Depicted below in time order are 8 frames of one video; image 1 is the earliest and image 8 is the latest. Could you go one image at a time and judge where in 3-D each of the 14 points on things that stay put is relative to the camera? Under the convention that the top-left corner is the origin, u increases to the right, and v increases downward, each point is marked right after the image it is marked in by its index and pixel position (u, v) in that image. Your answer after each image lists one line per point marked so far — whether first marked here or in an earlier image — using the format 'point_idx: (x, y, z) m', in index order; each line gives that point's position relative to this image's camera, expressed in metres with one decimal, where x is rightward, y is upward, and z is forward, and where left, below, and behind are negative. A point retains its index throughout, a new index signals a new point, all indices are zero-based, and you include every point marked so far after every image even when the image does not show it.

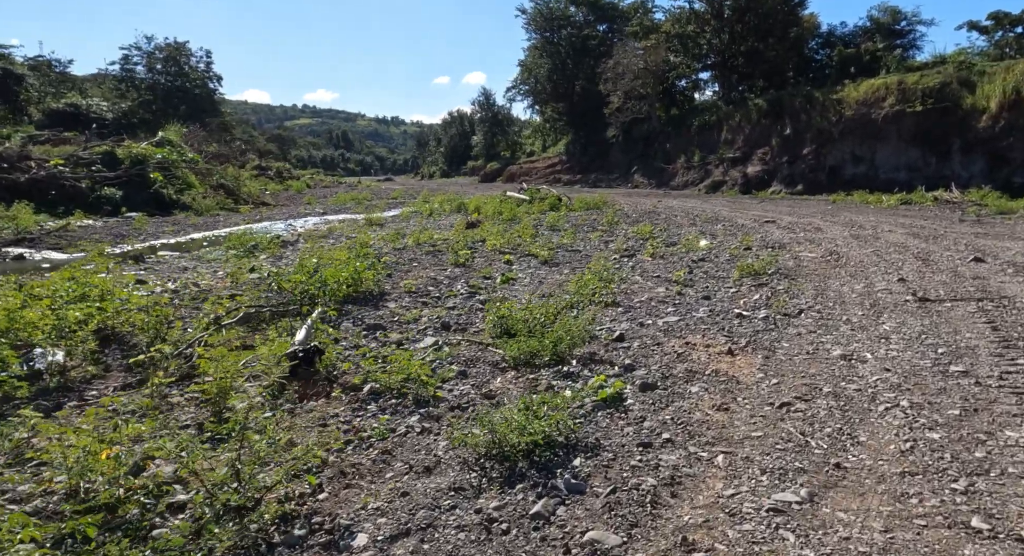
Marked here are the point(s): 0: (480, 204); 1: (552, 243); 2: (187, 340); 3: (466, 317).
0: (-0.8, +2.3, +19.4) m
1: (+0.7, +0.6, +11.5) m
2: (-2.2, -0.4, +4.2) m
3: (-0.6, -0.4, +5.9) m
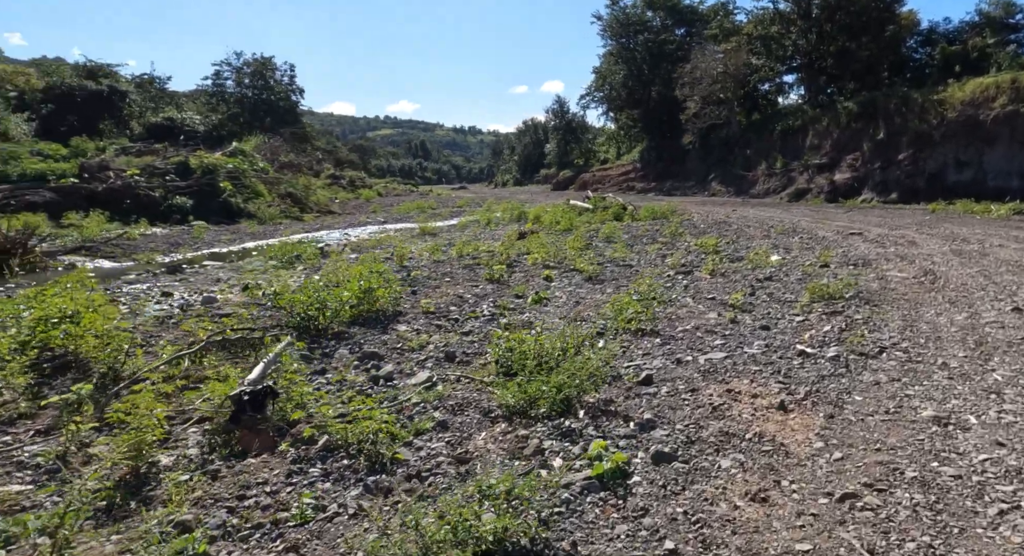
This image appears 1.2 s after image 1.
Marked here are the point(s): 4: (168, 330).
0: (+1.0, +1.9, +18.6) m
1: (+1.5, +0.3, +10.6) m
2: (-2.2, -0.6, +3.7) m
3: (-0.4, -0.5, +5.2) m
4: (-2.8, -0.4, +5.1) m
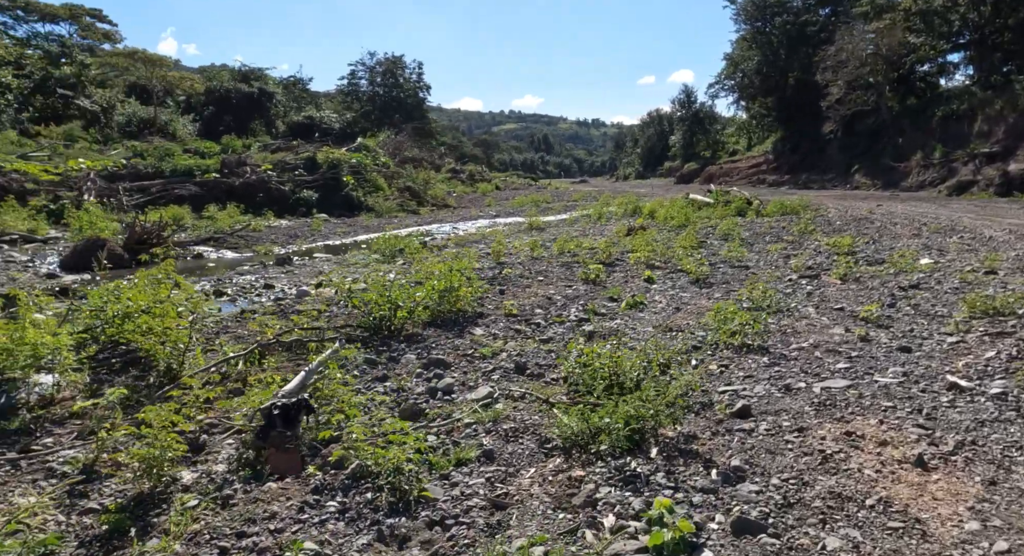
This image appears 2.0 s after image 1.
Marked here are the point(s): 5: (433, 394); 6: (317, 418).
0: (+4.1, +2.0, +17.6) m
1: (+3.1, +0.3, +9.7) m
2: (-1.9, -0.6, +3.6) m
3: (+0.2, -0.6, +4.8) m
4: (-2.2, -0.4, +5.1) m
5: (-0.5, -0.7, +3.8) m
6: (-1.0, -0.7, +3.1) m
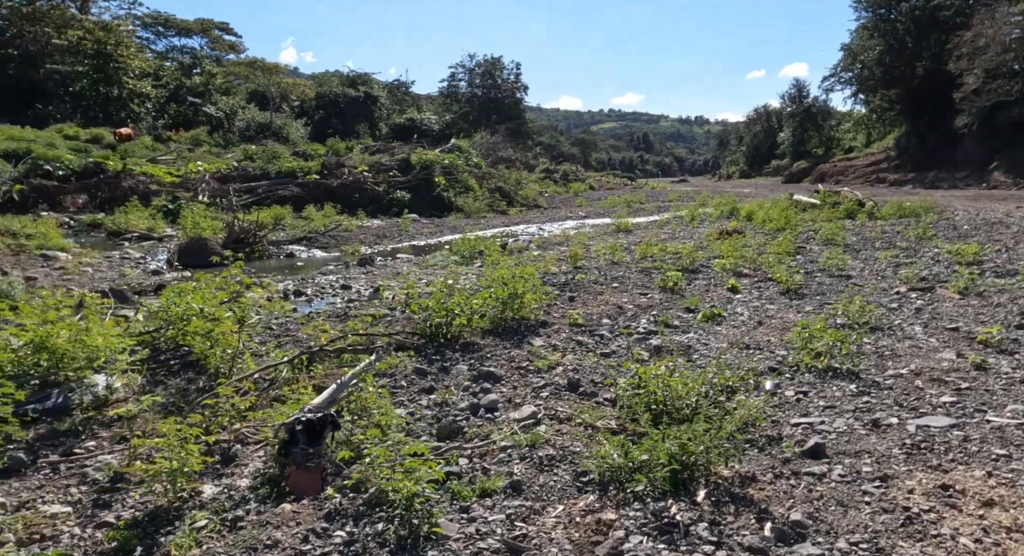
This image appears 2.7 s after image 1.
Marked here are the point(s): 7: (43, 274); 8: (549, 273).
0: (+6.4, +1.8, +16.6) m
1: (+4.3, +0.2, +8.9) m
2: (-1.6, -0.6, +3.6) m
3: (+0.6, -0.6, +4.5) m
4: (-1.7, -0.4, +5.1) m
5: (-0.2, -0.8, +3.6) m
6: (-0.8, -0.7, +3.0) m
7: (-7.1, +0.1, +9.6) m
8: (+0.5, +0.1, +8.9) m
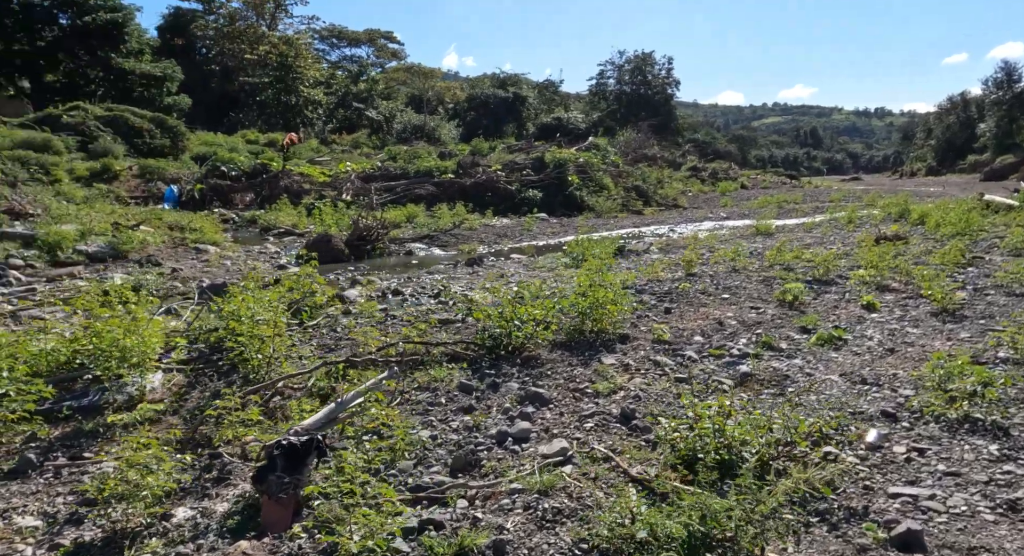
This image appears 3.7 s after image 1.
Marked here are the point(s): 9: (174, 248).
0: (+9.4, +1.5, +14.4) m
1: (+5.5, 0.0, +7.4) m
2: (-1.4, -0.6, +3.6) m
3: (+0.9, -0.7, +3.9) m
4: (-1.2, -0.4, +5.0) m
5: (0.0, -0.8, +3.2) m
6: (-0.8, -0.8, +2.8) m
7: (-5.4, +0.2, +10.6) m
8: (+1.8, 0.0, +8.2) m
9: (-6.6, +0.6, +12.4) m
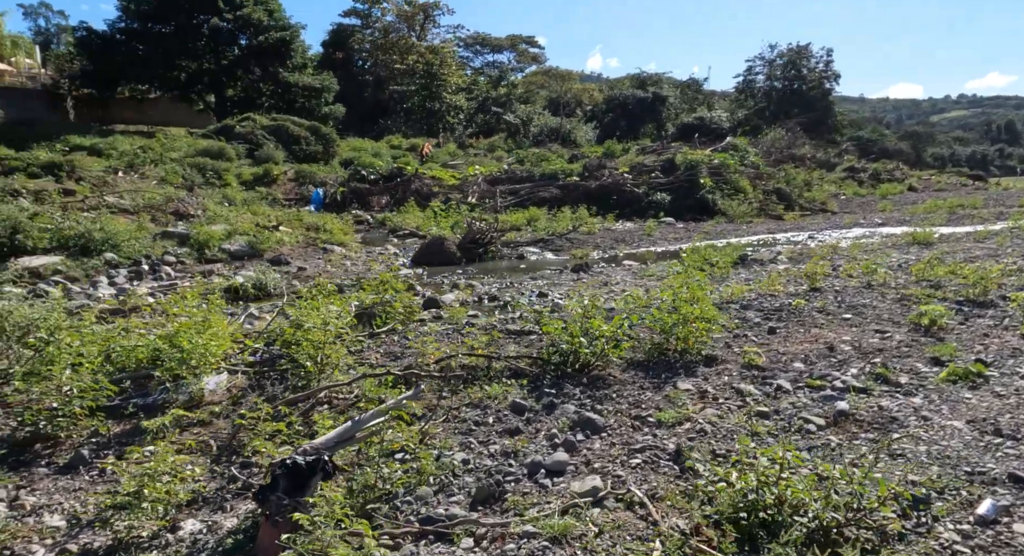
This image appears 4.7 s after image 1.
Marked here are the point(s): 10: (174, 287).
0: (+11.8, +1.1, +11.9) m
1: (+6.4, -0.3, +5.9) m
2: (-1.1, -0.7, +3.6) m
3: (+1.2, -0.8, +3.4) m
4: (-0.6, -0.5, +5.0) m
5: (+0.1, -0.9, +3.0) m
6: (-0.7, -0.9, +2.7) m
7: (-3.5, +0.2, +11.4) m
8: (+3.0, -0.2, +7.5) m
9: (-4.3, +0.6, +13.3) m
10: (-4.6, -0.1, +8.6) m
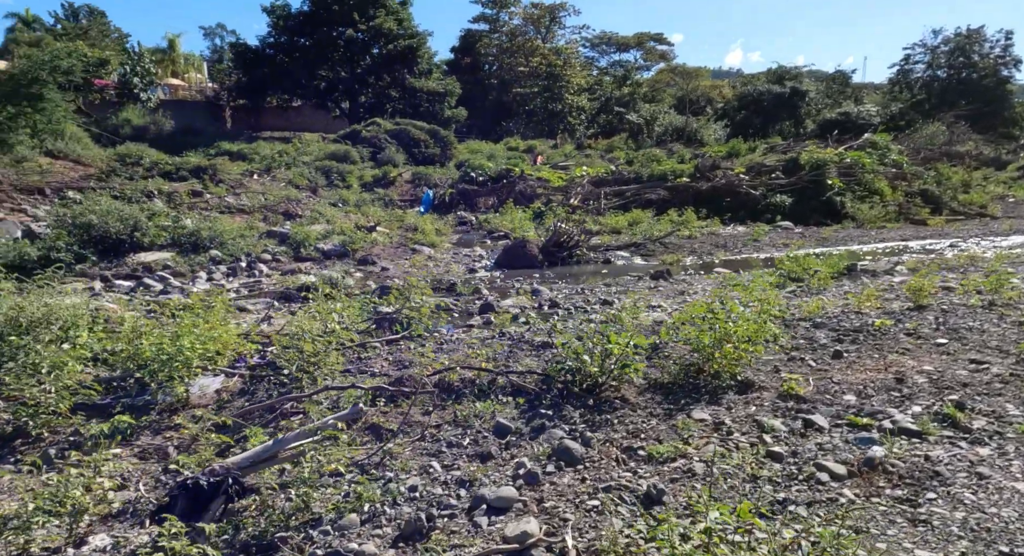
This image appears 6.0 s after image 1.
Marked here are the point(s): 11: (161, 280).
0: (+13.0, +0.7, +9.3) m
1: (+6.6, -0.5, +4.4) m
2: (-1.2, -0.7, +3.6) m
3: (+1.0, -0.9, +3.0) m
4: (-0.4, -0.6, +4.9) m
5: (-0.1, -1.0, +2.8) m
6: (-1.0, -0.9, +2.7) m
7: (-2.1, +0.2, +11.7) m
8: (+3.6, -0.3, +6.6) m
9: (-2.5, +0.7, +13.7) m
10: (-3.7, -0.1, +9.2) m
11: (-5.1, 0.0, +9.1) m
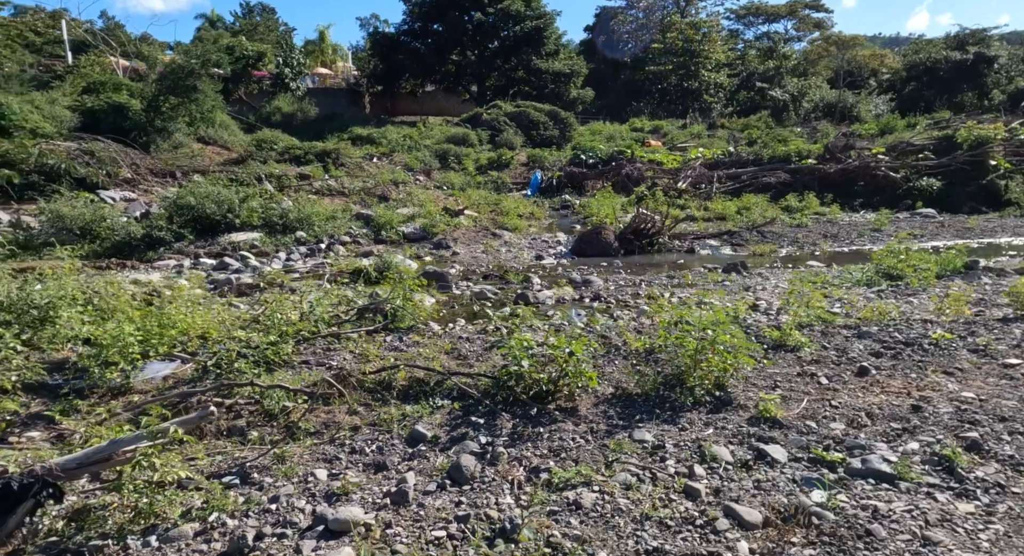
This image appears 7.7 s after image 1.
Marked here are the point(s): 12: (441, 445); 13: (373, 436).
0: (+13.6, +0.4, +6.3) m
1: (+6.2, -0.7, +2.9) m
2: (-1.6, -0.7, +3.7) m
3: (+0.4, -1.0, +2.7) m
4: (-0.6, -0.5, +4.8) m
5: (-0.7, -1.0, +2.7) m
6: (-1.6, -0.9, +2.7) m
7: (-0.8, +0.5, +11.7) m
8: (+3.7, -0.4, +5.6) m
9: (-0.7, +1.0, +13.8) m
10: (-2.9, +0.2, +9.6) m
11: (-4.3, +0.3, +9.9) m
12: (-0.4, -0.9, +3.4) m
13: (-0.7, -0.8, +3.4) m
